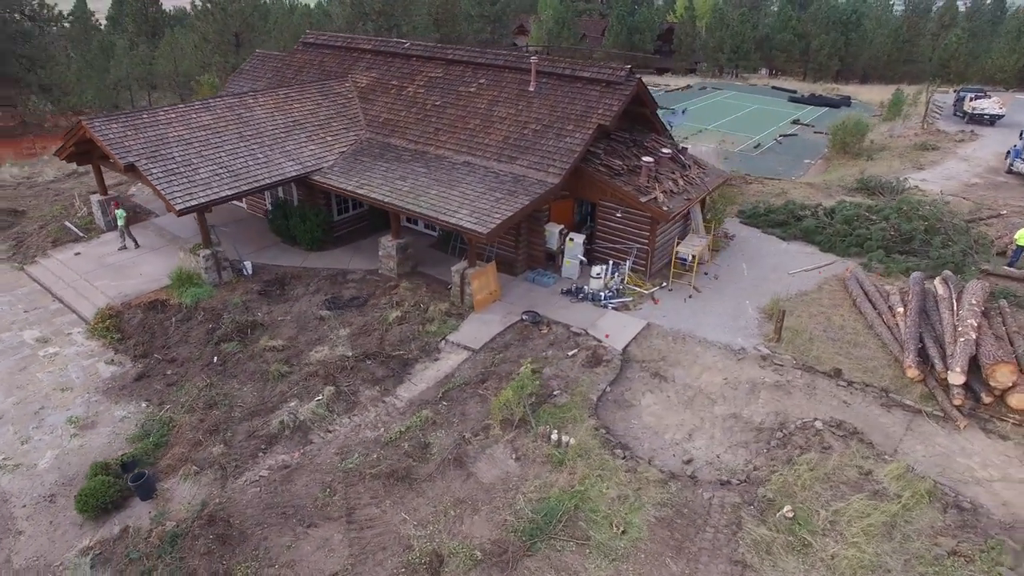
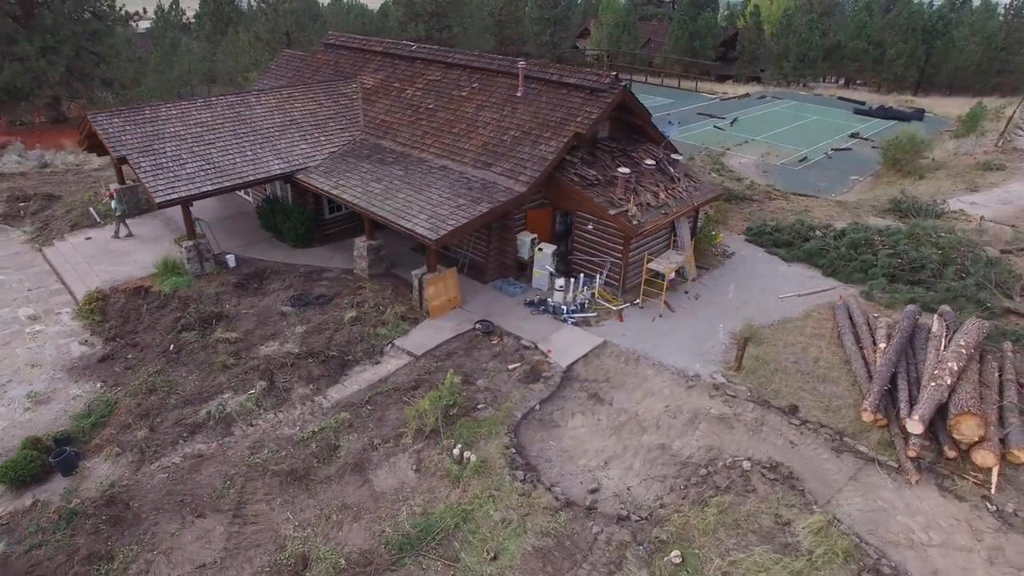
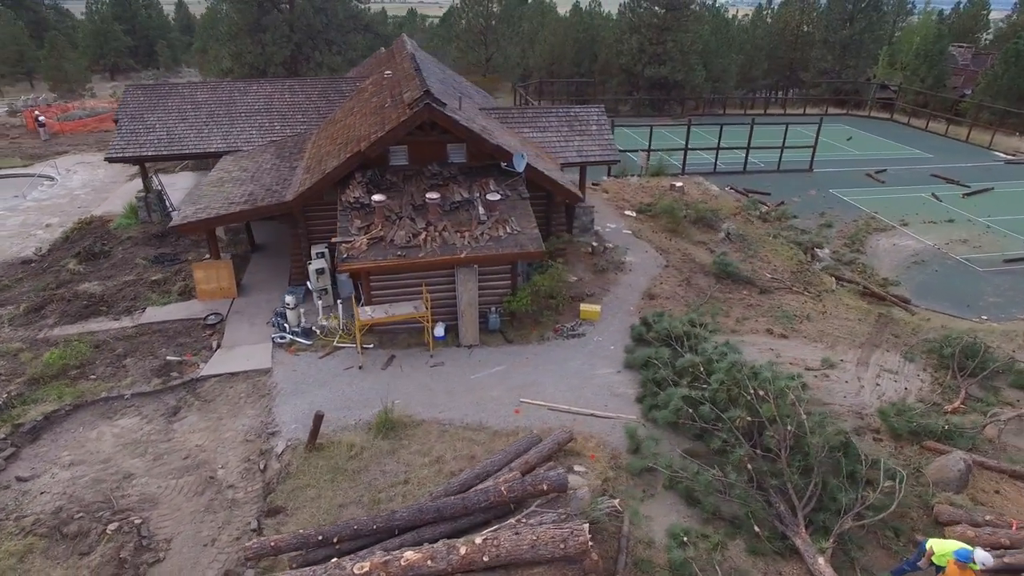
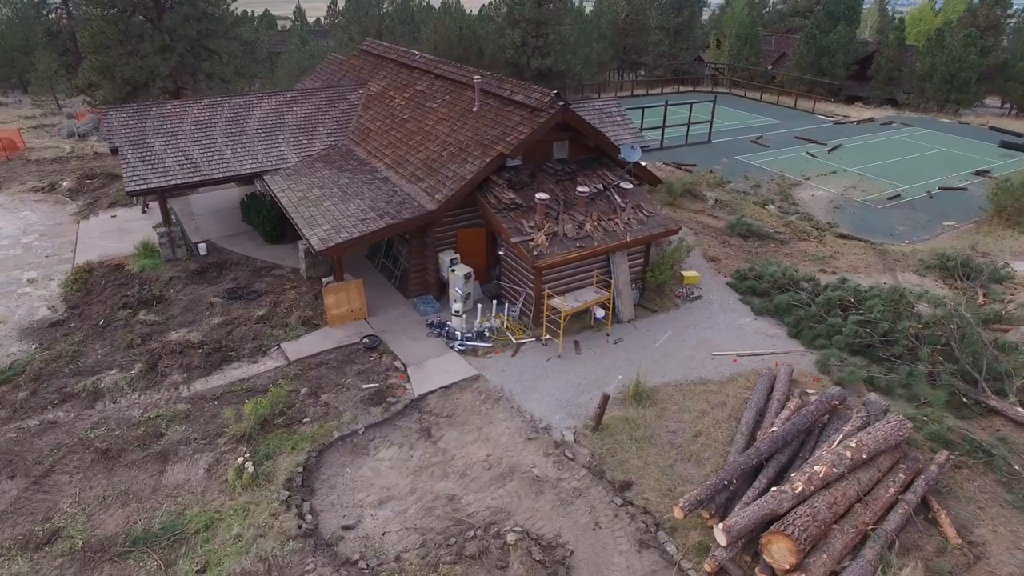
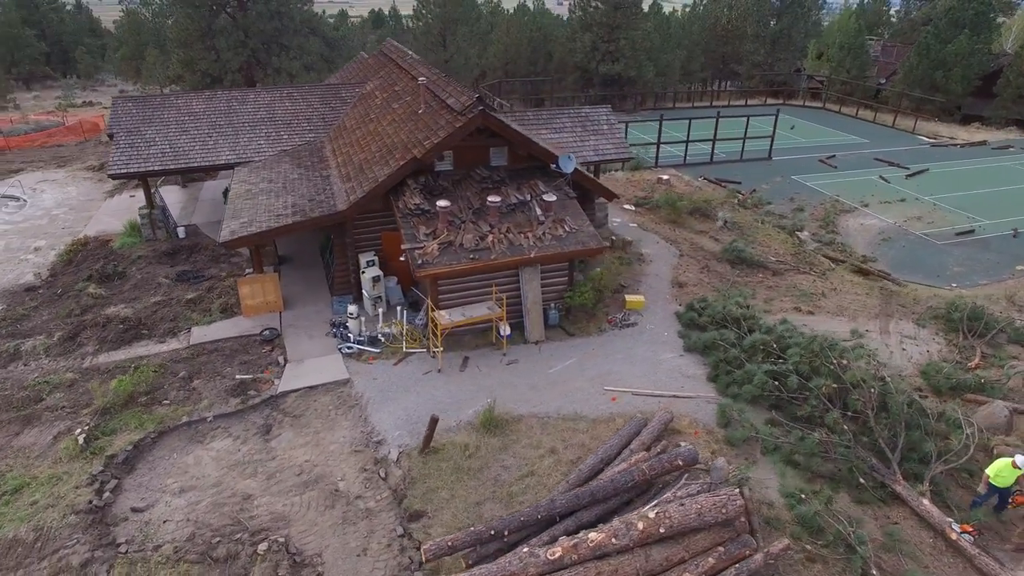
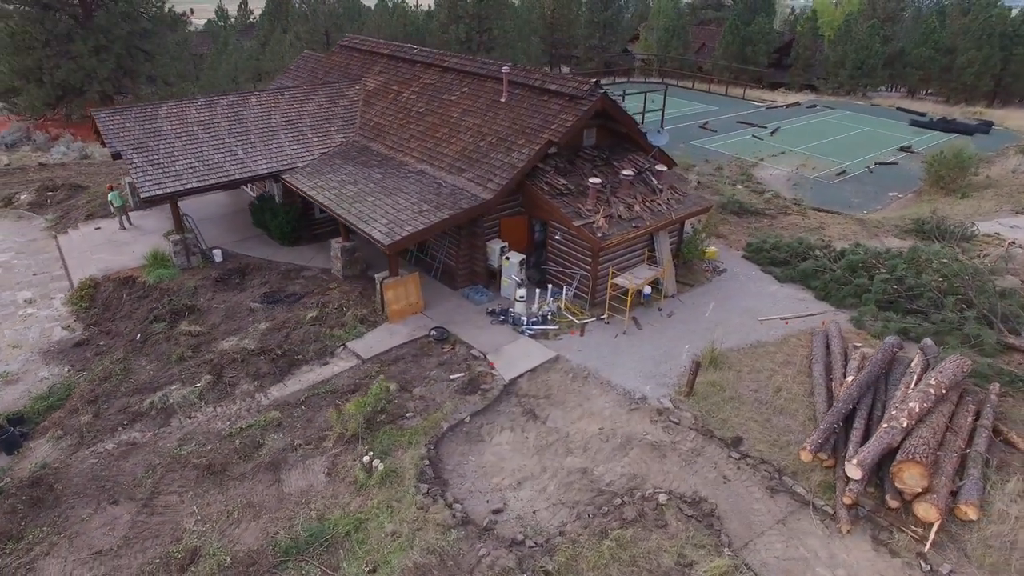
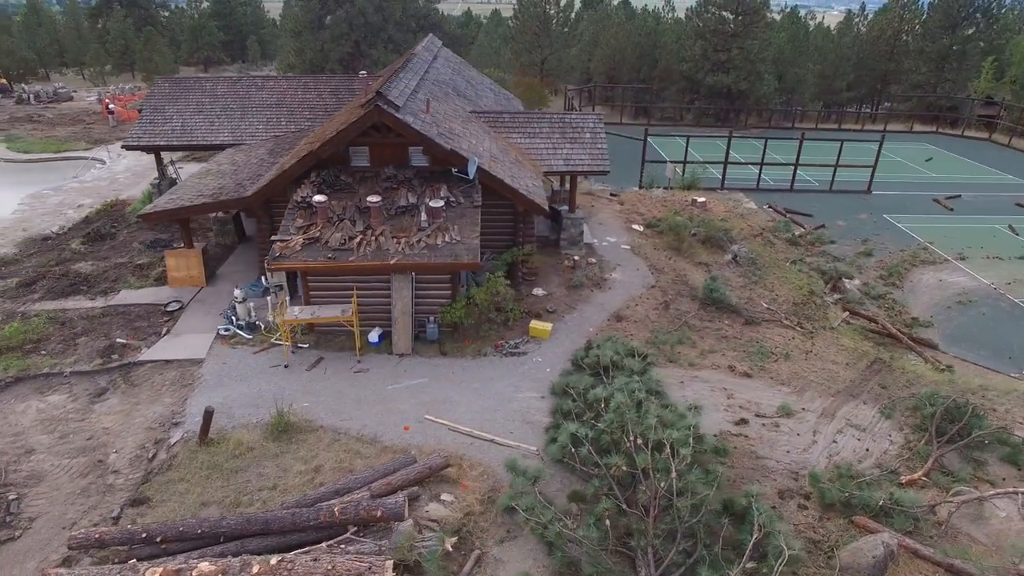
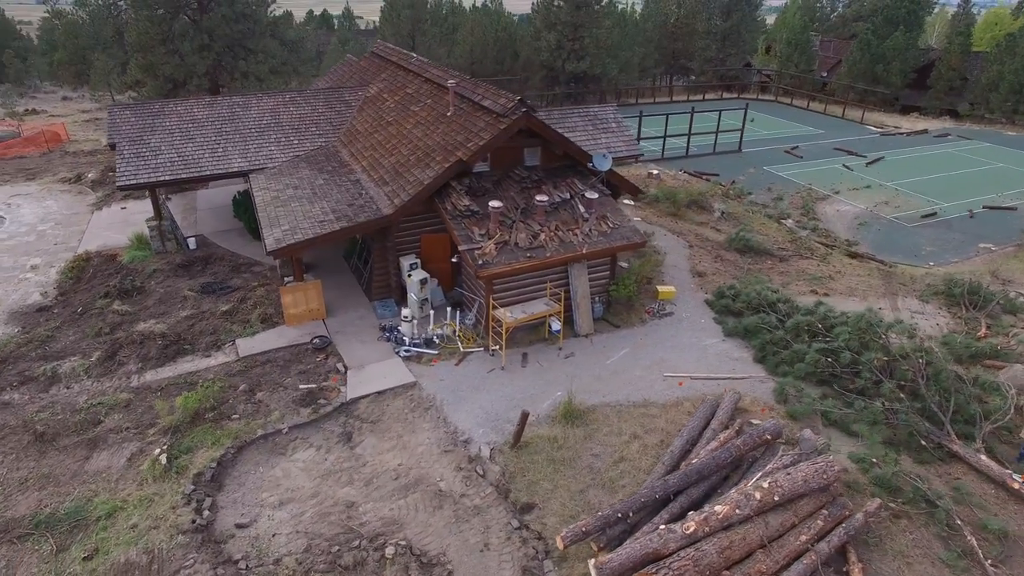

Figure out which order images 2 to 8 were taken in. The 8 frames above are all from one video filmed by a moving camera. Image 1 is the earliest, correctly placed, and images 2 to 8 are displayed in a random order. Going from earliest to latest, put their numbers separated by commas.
2, 6, 4, 8, 5, 3, 7
